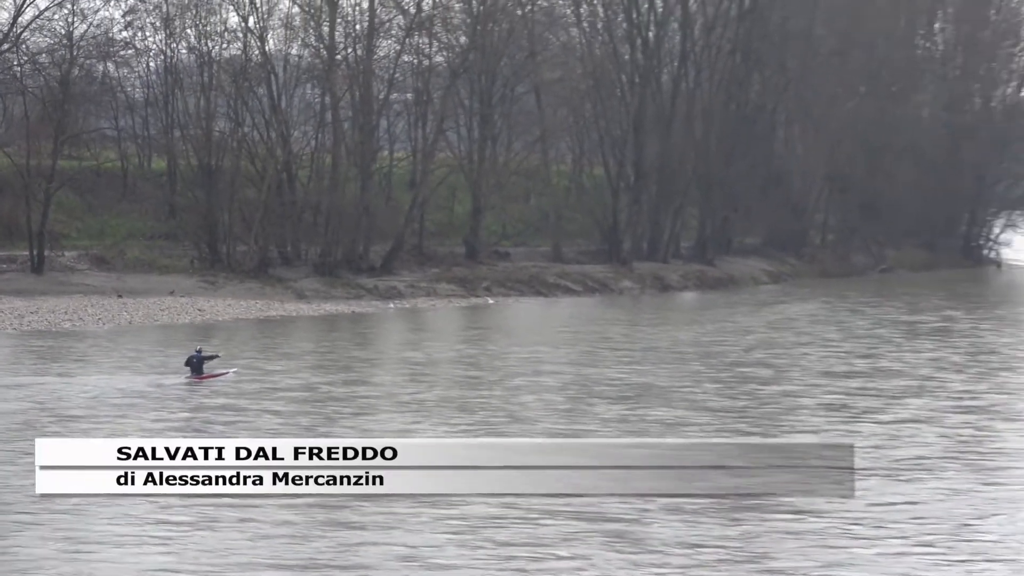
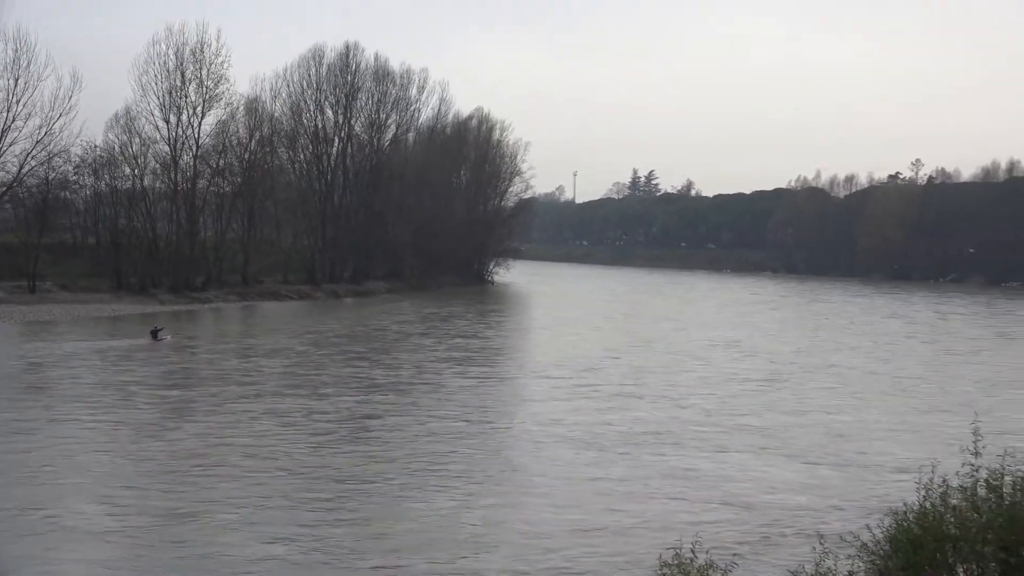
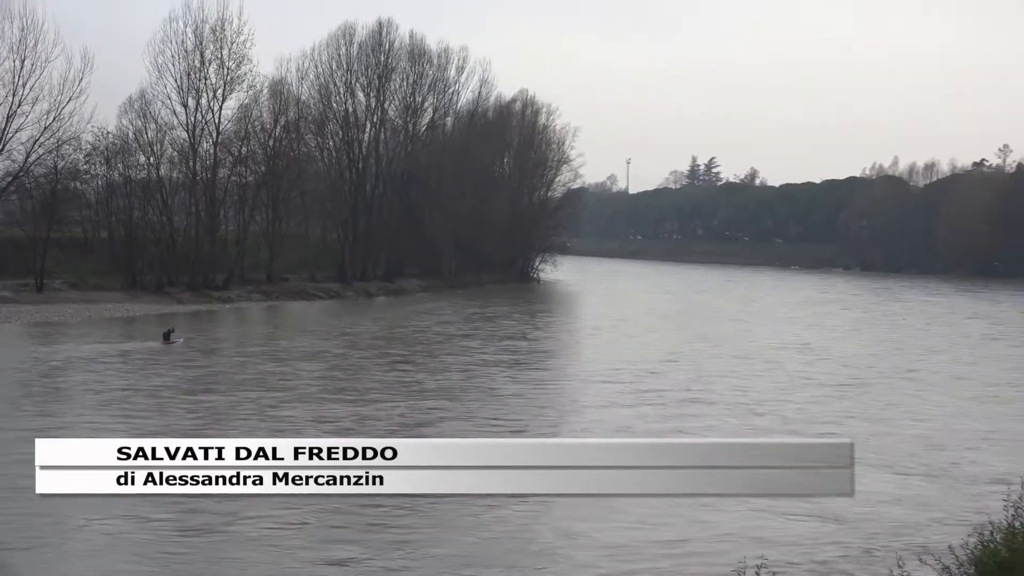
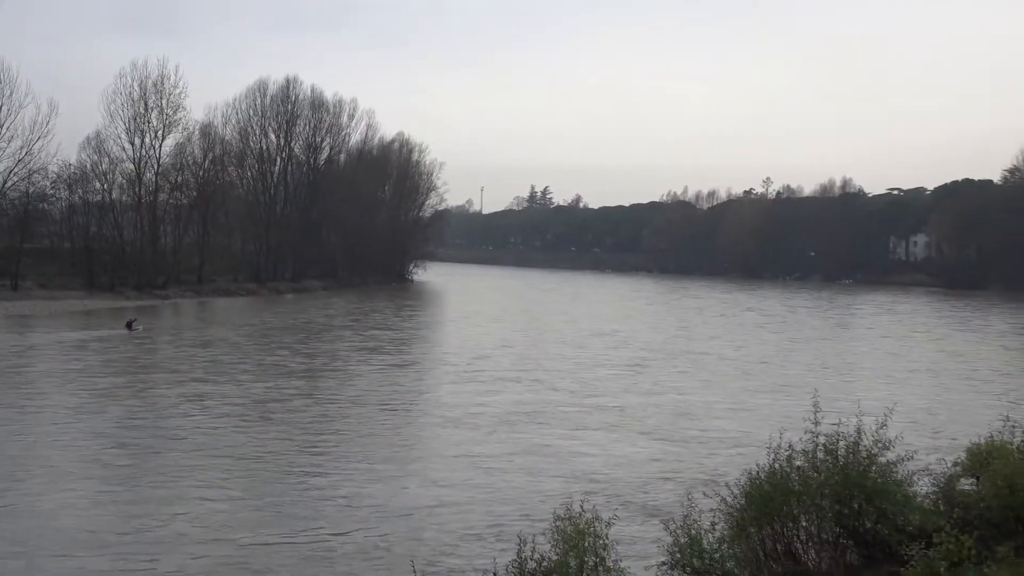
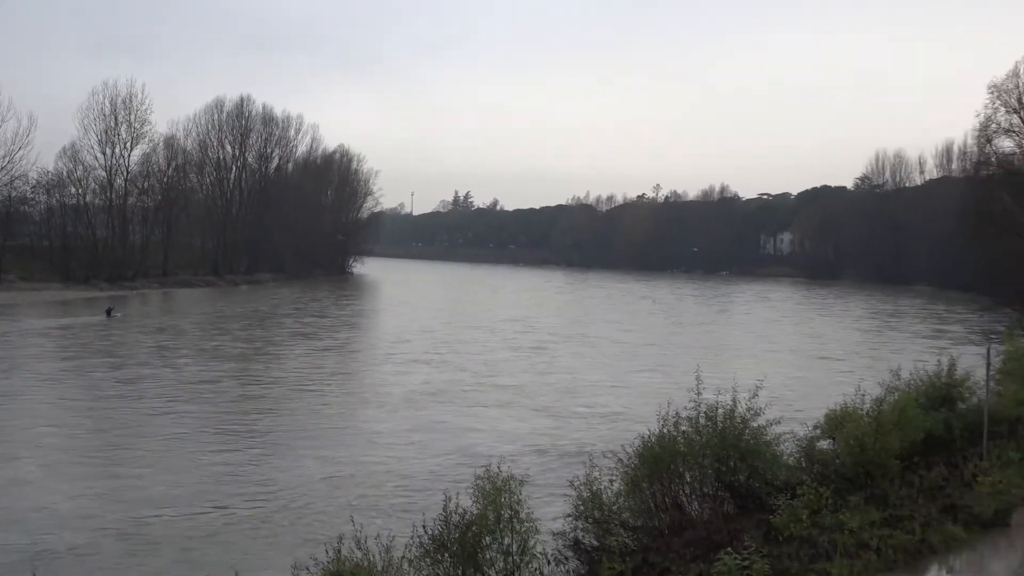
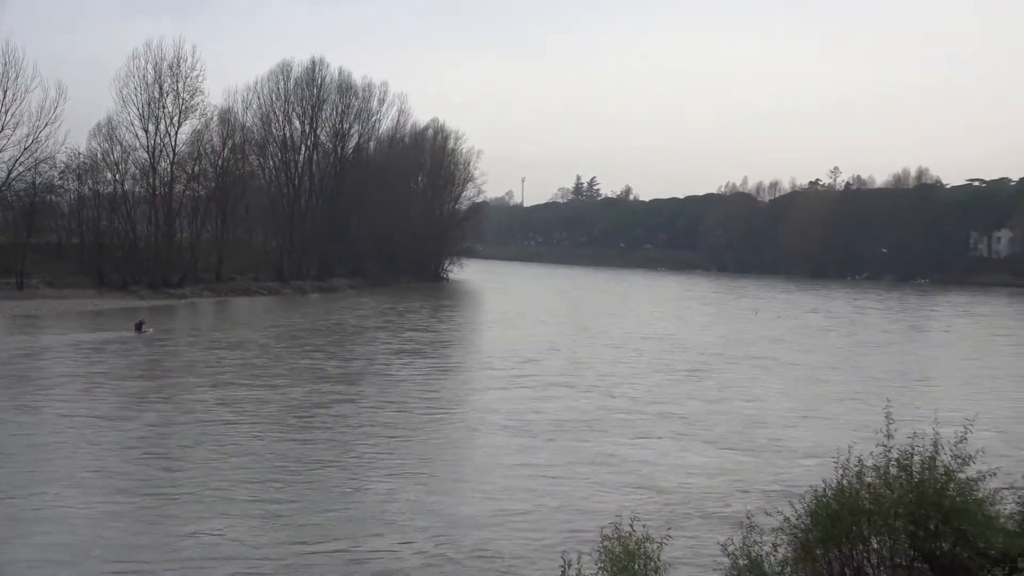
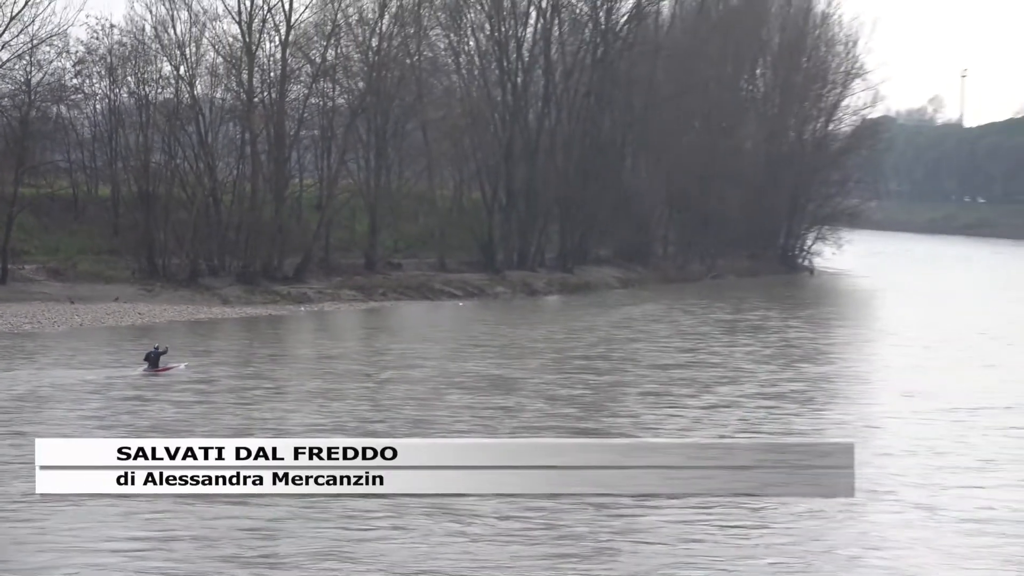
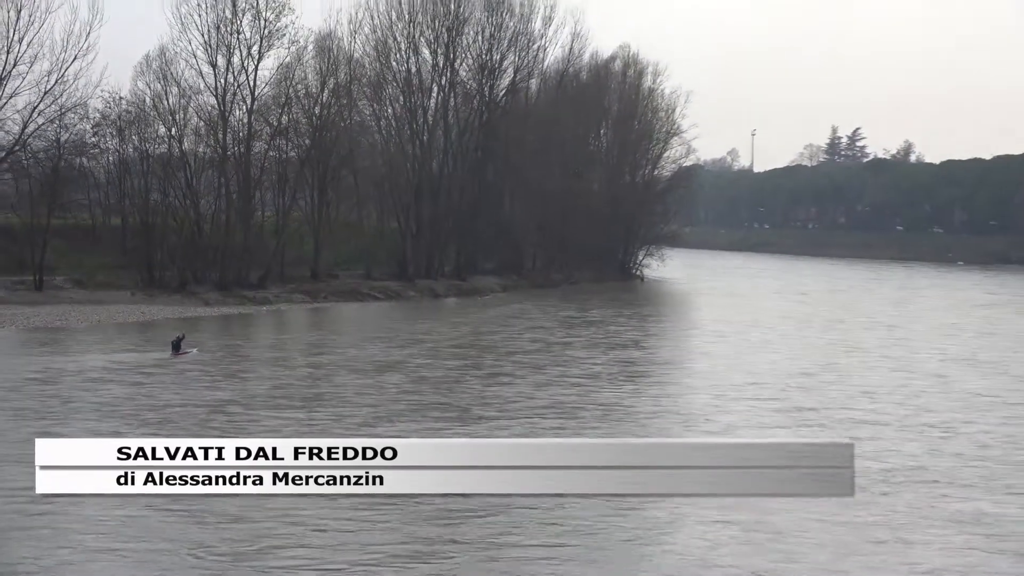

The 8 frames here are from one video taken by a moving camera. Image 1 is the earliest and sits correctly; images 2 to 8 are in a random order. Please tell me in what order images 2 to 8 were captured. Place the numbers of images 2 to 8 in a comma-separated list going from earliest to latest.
7, 8, 3, 2, 6, 4, 5
